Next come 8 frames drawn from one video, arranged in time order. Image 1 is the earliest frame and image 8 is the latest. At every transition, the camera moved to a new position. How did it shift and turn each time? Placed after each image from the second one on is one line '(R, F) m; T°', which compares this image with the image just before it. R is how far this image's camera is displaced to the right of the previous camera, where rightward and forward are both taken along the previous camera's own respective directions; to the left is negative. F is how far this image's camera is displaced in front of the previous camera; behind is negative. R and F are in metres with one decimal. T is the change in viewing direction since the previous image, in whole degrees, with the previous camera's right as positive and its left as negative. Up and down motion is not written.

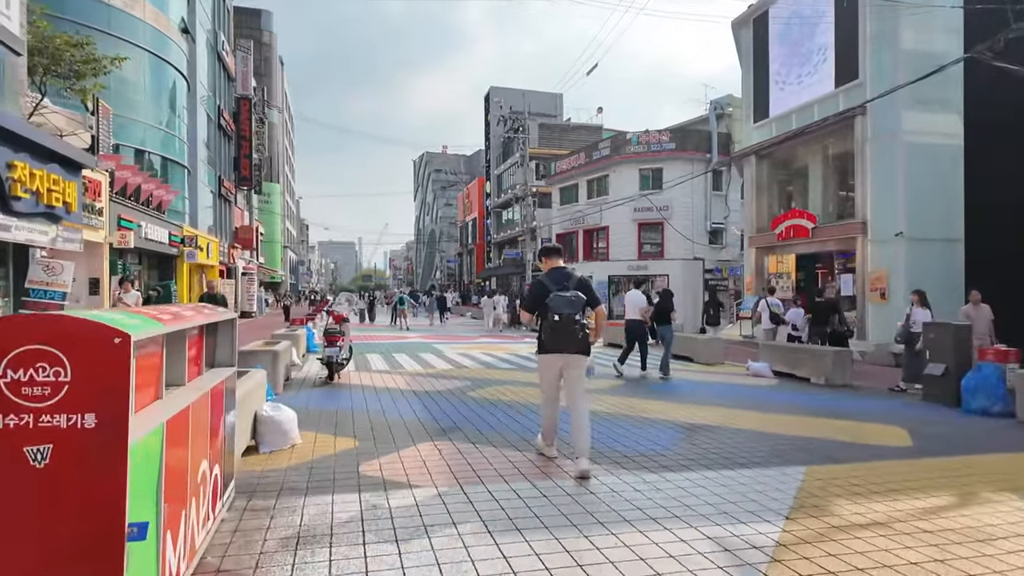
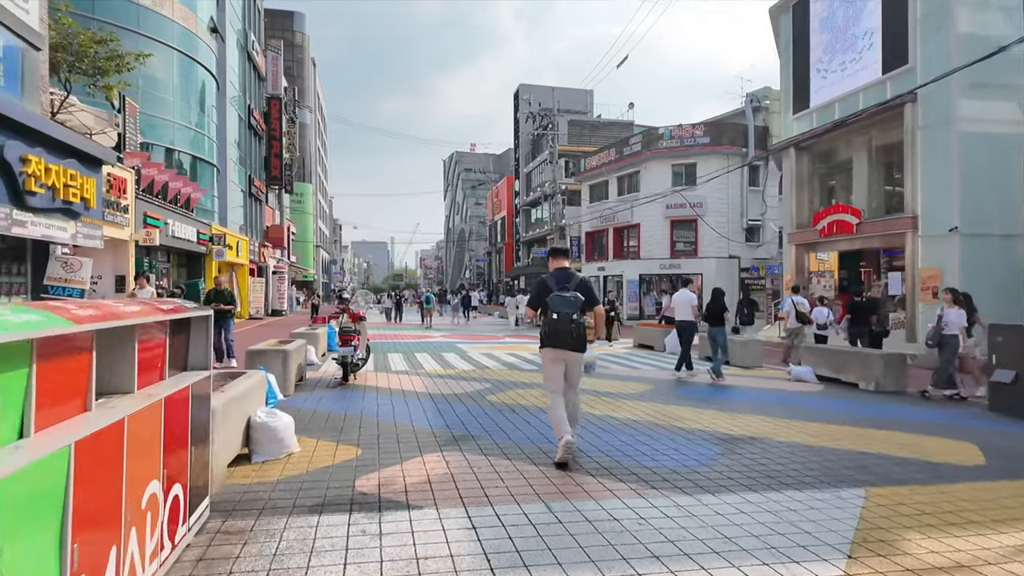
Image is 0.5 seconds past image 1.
(+0.1, +0.6) m; -3°
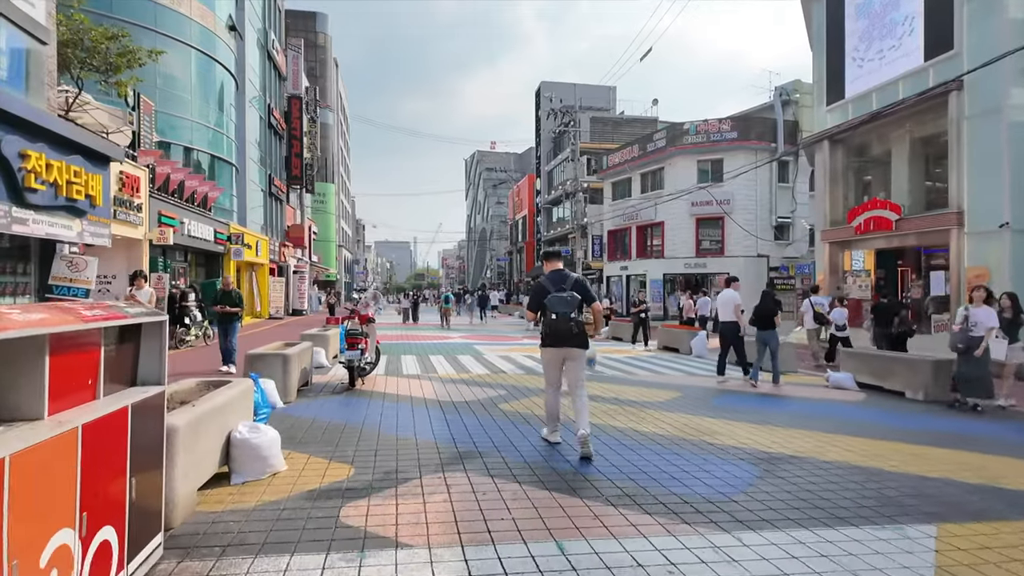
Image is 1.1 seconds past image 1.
(+0.1, +0.6) m; -2°
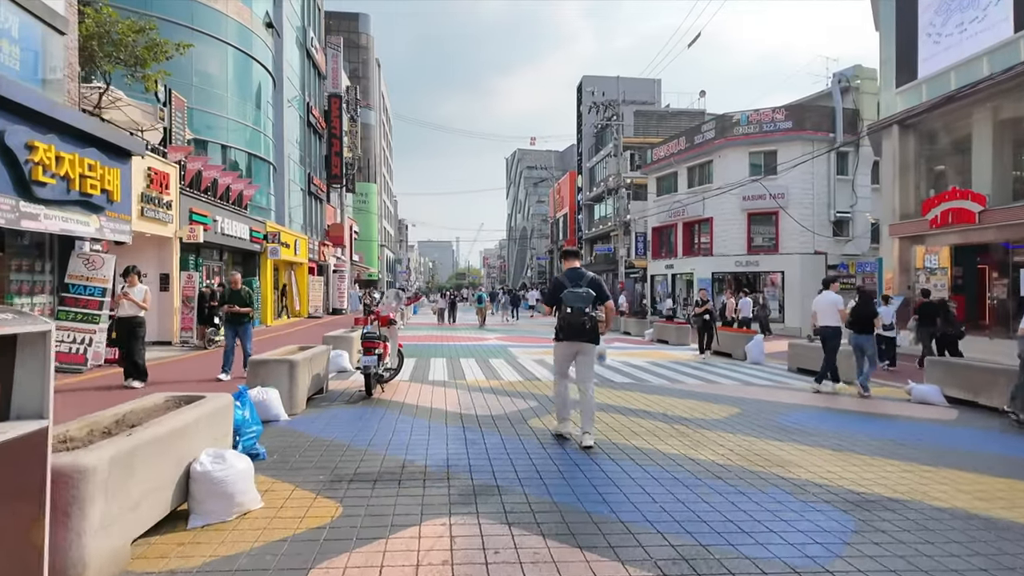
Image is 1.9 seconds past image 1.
(+0.1, +1.0) m; -4°
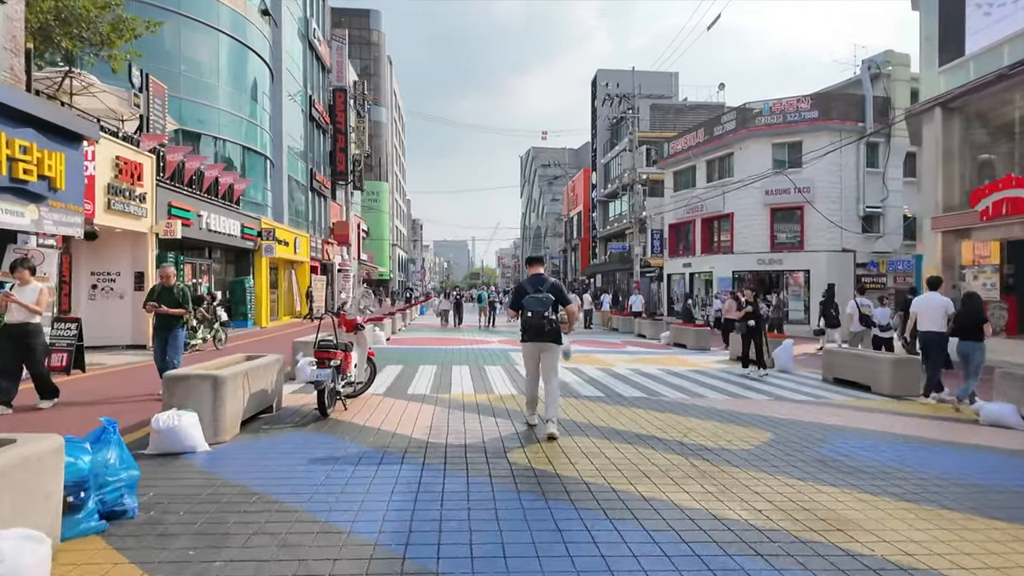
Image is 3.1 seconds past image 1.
(+0.4, +1.5) m; -2°
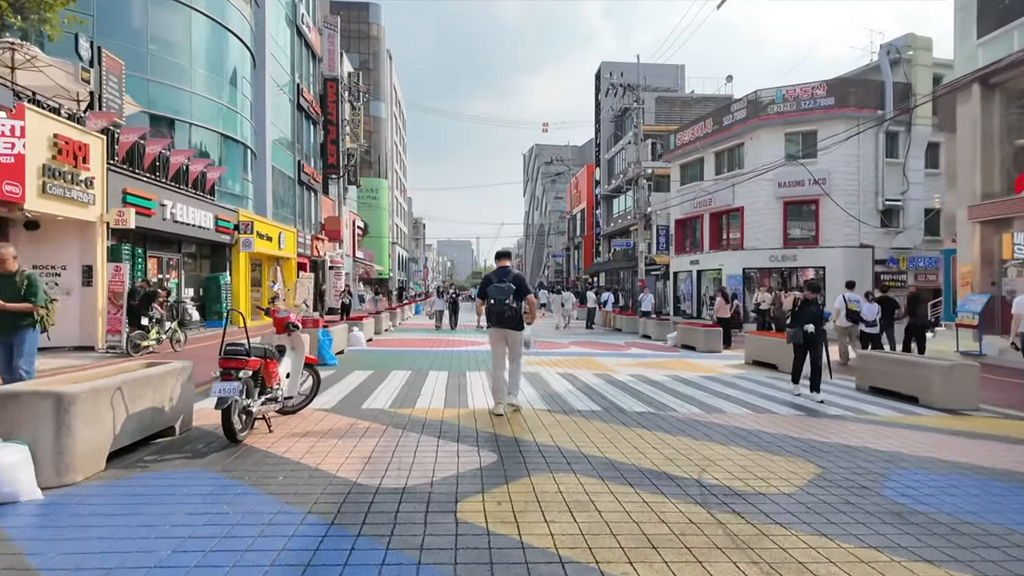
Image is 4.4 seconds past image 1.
(+0.4, +1.6) m; 0°
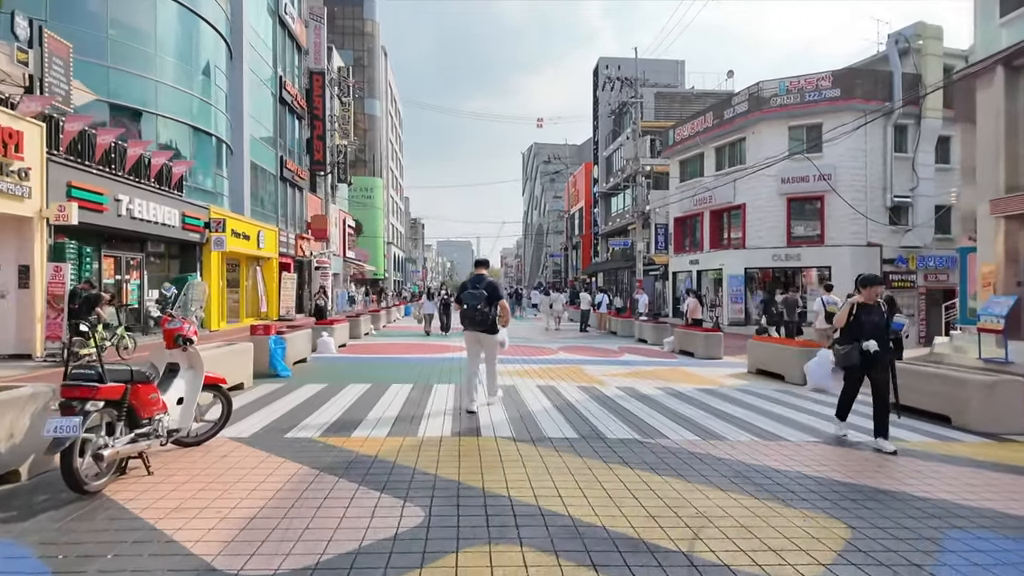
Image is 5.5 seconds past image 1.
(+0.5, +1.3) m; 0°
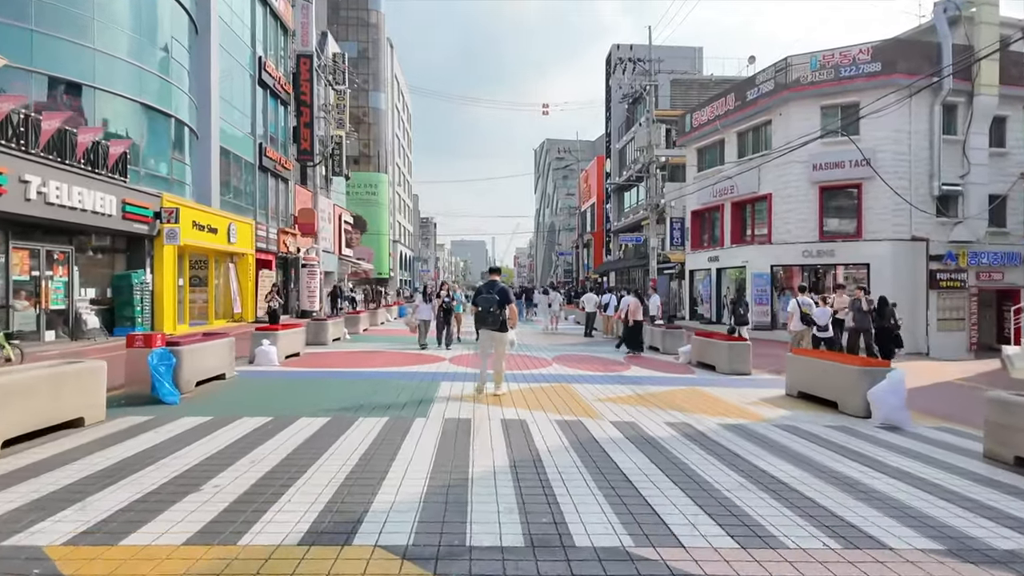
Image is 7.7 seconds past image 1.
(+0.8, +2.8) m; -2°
